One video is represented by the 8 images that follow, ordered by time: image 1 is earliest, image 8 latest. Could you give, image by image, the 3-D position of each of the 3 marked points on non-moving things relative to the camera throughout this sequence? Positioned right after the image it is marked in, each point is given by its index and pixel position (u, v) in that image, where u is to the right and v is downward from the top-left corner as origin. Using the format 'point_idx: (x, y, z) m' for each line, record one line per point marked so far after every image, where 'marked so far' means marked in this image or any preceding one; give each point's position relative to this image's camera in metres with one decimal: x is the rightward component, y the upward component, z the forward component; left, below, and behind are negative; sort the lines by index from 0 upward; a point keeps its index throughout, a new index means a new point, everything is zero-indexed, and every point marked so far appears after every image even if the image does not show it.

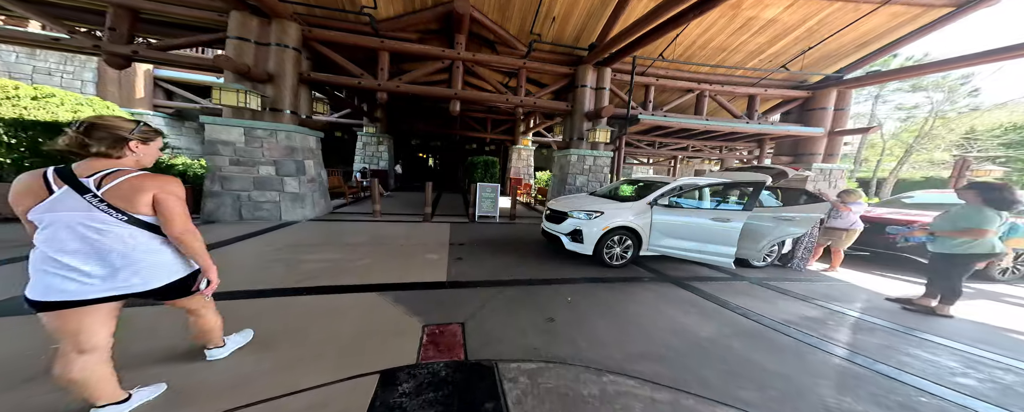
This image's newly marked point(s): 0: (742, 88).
0: (+6.4, +3.2, +7.2) m
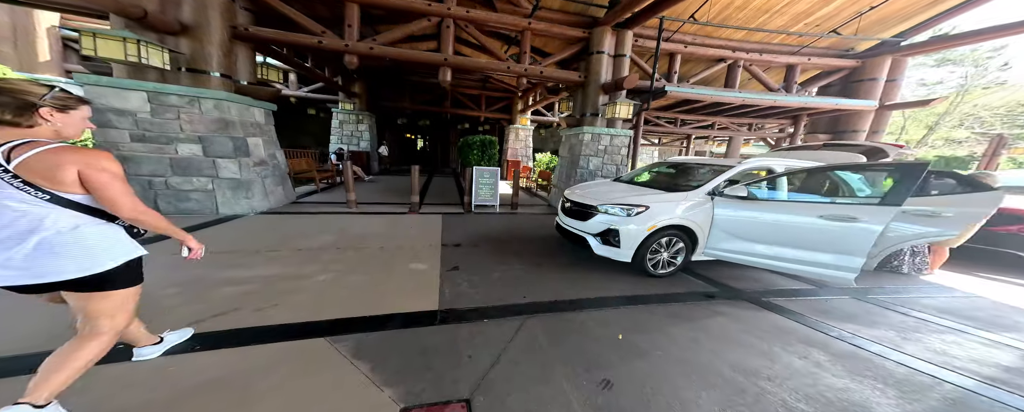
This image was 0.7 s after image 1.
0: (+6.4, +3.6, +6.2) m
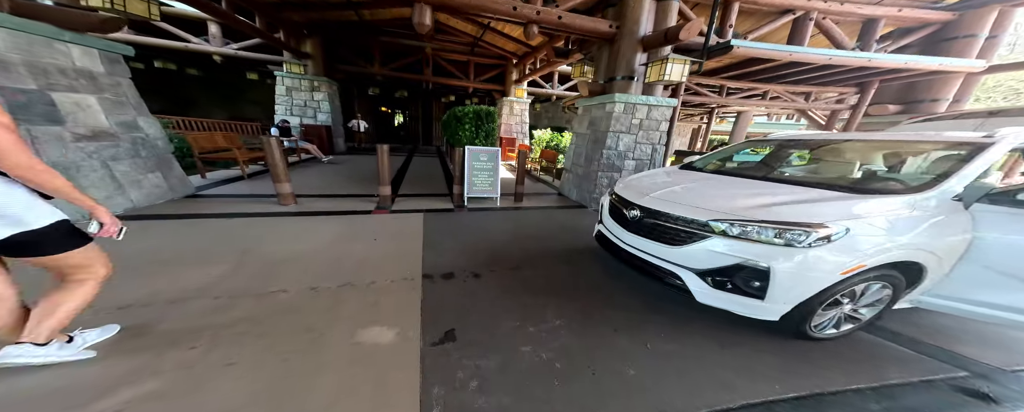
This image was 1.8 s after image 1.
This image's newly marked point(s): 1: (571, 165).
0: (+6.5, +3.7, +4.8) m
1: (+1.2, +0.8, +5.4) m
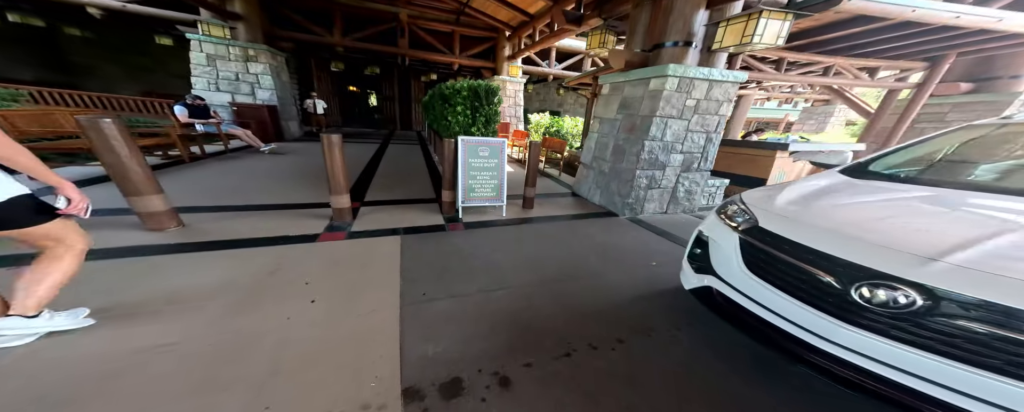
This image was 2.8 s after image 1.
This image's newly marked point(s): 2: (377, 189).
0: (+6.6, +3.7, +3.9) m
1: (+1.3, +0.8, +4.3) m
2: (-2.2, +0.3, +4.2) m
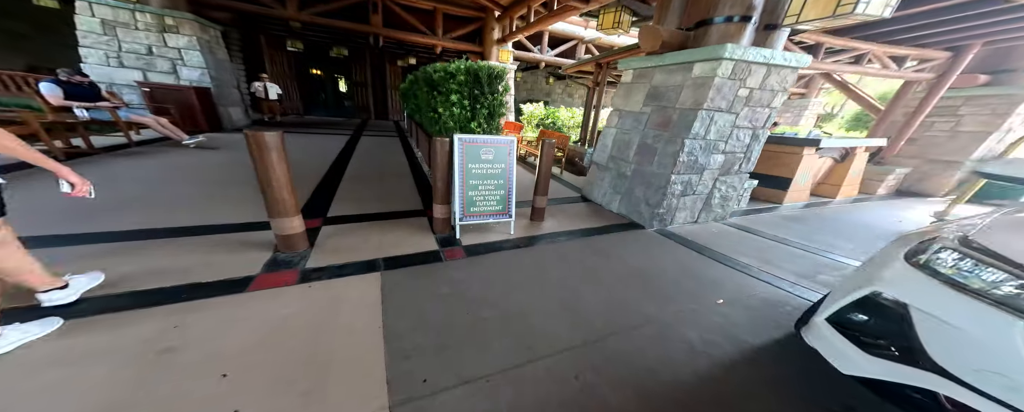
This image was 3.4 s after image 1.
0: (+6.5, +3.7, +3.5) m
1: (+1.3, +0.6, +3.6) m
2: (-2.1, +0.1, +3.3) m
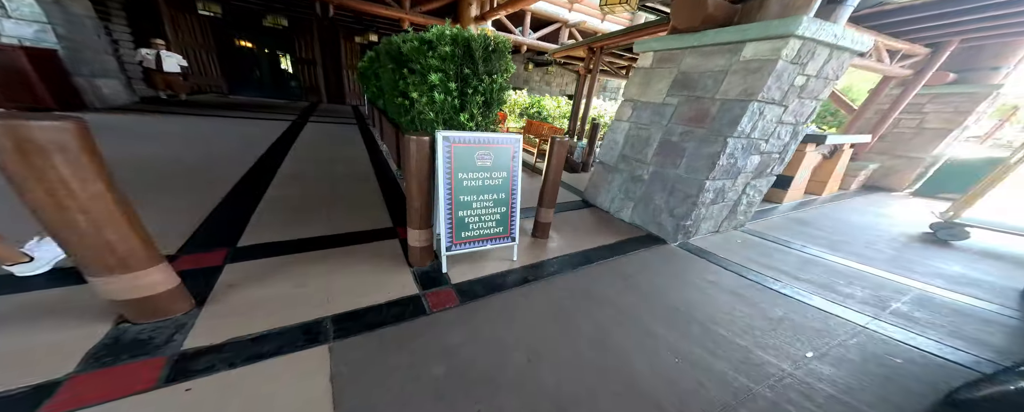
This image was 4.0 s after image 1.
0: (+6.4, +3.7, +3.5) m
1: (+1.3, +0.5, +3.1) m
2: (-2.1, -0.1, +2.4) m
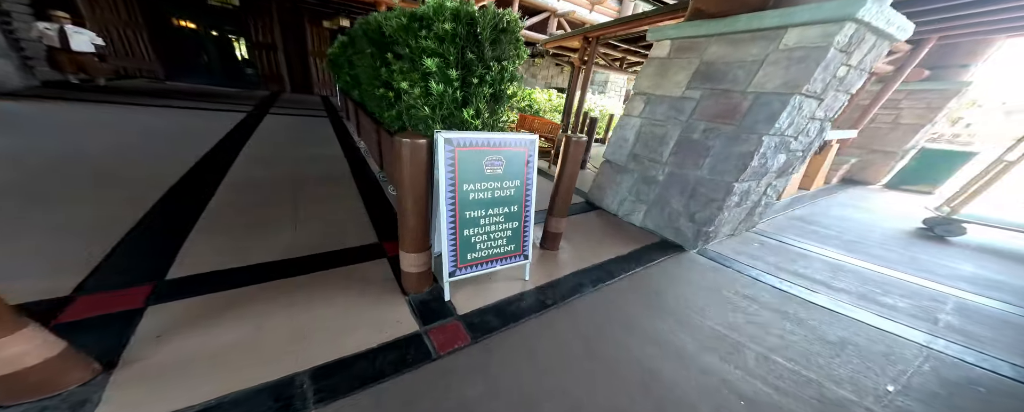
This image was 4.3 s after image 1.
0: (+6.3, +3.8, +3.5) m
1: (+1.3, +0.5, +2.8) m
2: (-2.0, -0.2, +2.0) m
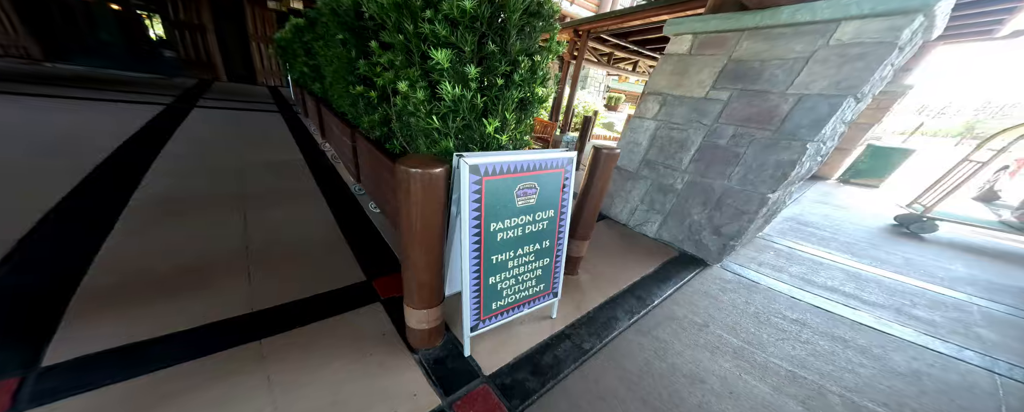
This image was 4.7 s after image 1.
0: (+6.1, +3.9, +3.7) m
1: (+1.3, +0.4, +2.6) m
2: (-1.9, -0.5, +1.4) m
